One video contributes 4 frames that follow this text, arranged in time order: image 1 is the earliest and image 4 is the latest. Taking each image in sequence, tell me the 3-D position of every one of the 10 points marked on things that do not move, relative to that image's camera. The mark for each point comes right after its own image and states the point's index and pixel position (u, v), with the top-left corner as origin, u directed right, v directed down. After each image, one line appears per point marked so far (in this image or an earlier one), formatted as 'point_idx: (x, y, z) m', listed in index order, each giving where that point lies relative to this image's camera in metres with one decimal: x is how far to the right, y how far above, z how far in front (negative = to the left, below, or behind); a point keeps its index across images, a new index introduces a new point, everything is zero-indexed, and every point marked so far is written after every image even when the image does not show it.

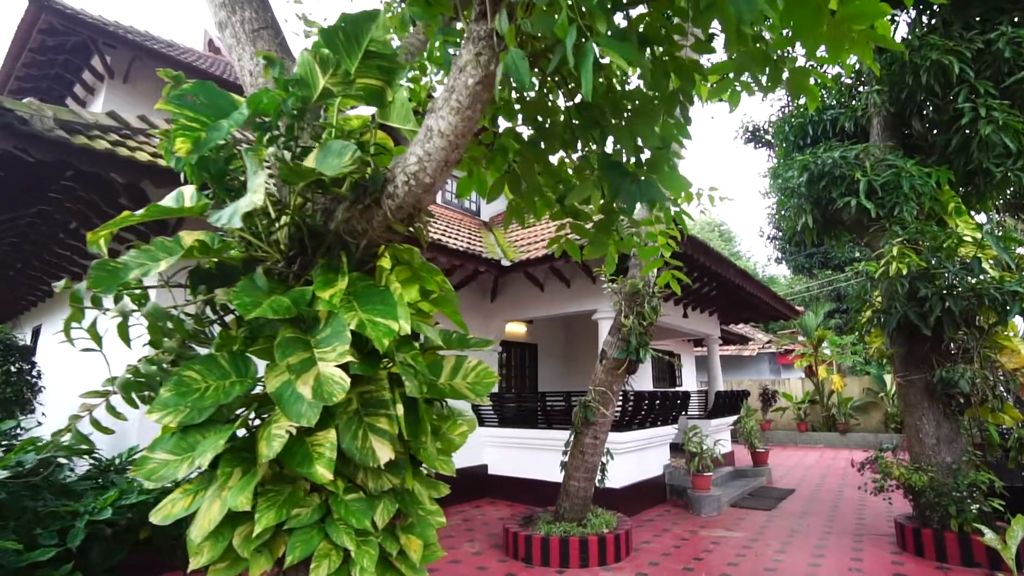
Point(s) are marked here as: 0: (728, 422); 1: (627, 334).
0: (+4.0, -2.5, +9.9) m
1: (+1.0, -0.4, +4.8) m
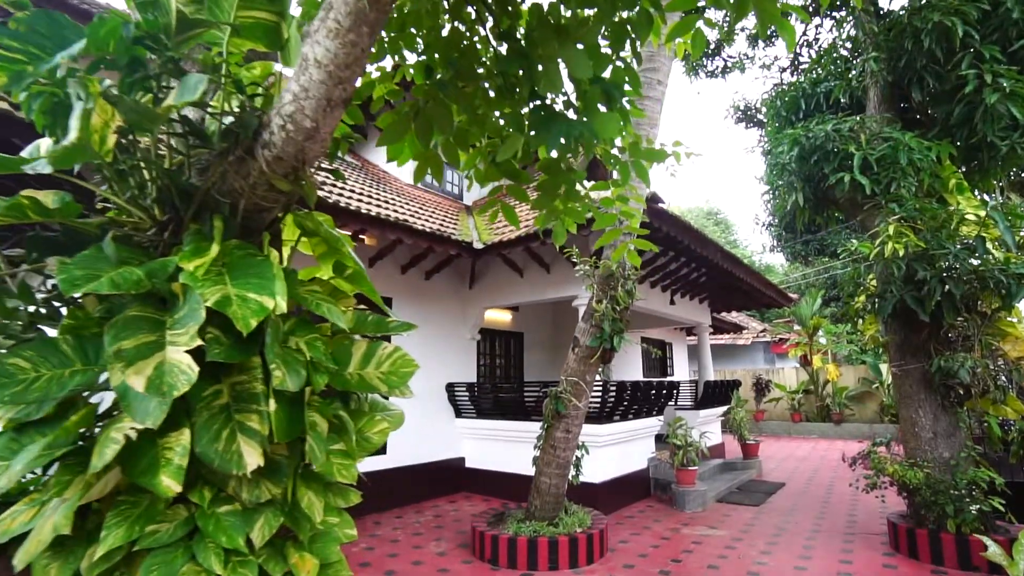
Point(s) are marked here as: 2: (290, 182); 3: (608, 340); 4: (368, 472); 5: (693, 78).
0: (+3.7, -2.2, +9.6) m
1: (+0.7, -0.3, +4.5) m
2: (-0.7, +0.3, +1.8) m
3: (+0.8, -0.4, +4.5) m
4: (-1.8, -2.3, +6.6) m
5: (+3.2, +3.7, +9.5) m
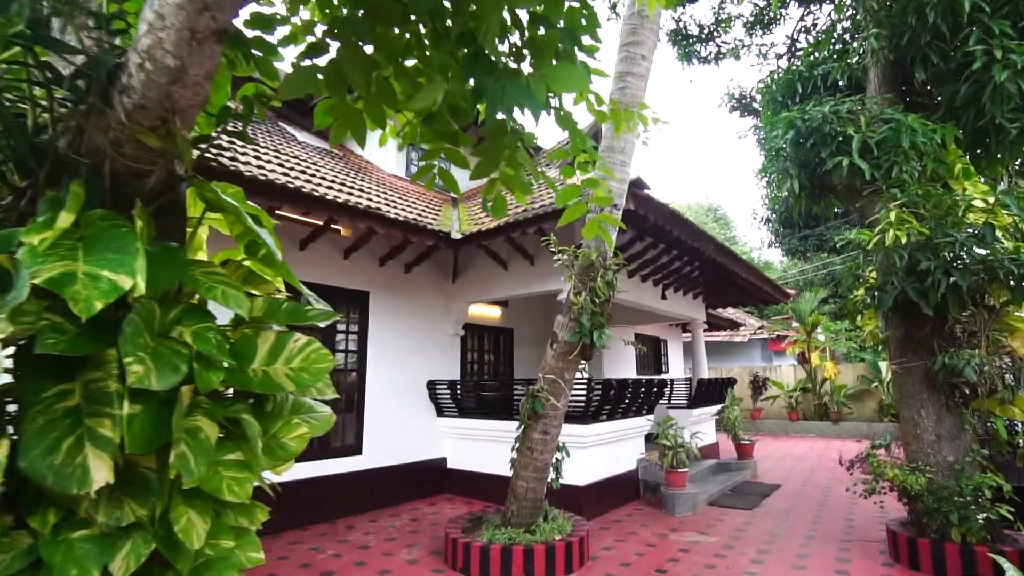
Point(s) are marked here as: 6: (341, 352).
0: (+3.4, -2.1, +9.3) m
1: (+0.5, -0.2, +4.2) m
2: (-0.9, +0.4, +1.4) m
3: (+0.6, -0.4, +4.1) m
4: (-2.0, -2.2, +6.3) m
5: (+3.0, +3.8, +9.1) m
6: (-2.1, -0.8, +6.6) m
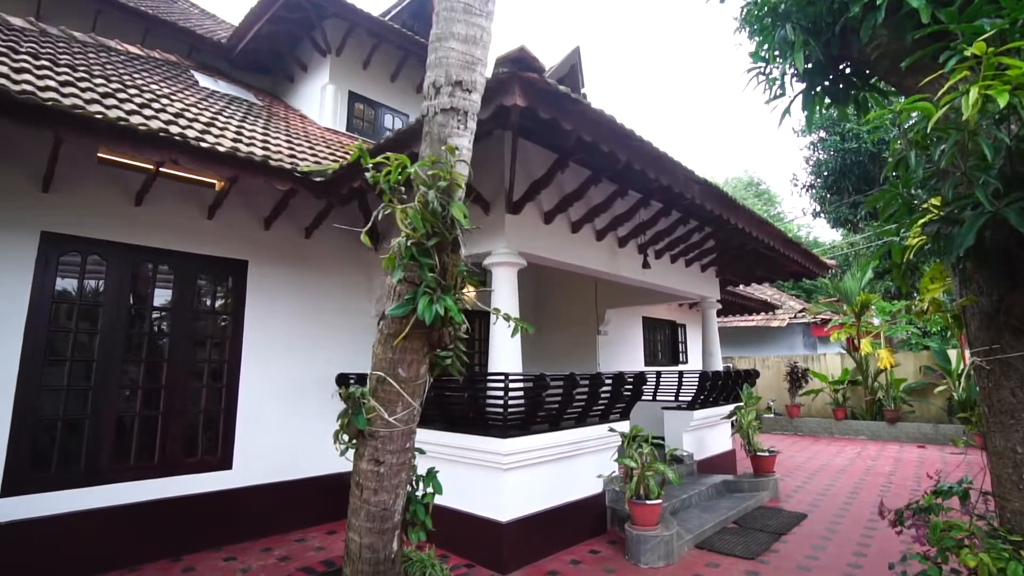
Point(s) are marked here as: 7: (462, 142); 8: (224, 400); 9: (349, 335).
0: (+2.8, -1.7, +7.3) m
1: (-0.5, +0.1, +2.4) m
2: (-2.2, +0.6, -0.2) m
3: (-0.4, -0.1, +2.4) m
4: (-2.8, -1.9, +4.8) m
5: (+2.3, +4.2, +7.1) m
6: (-2.9, -0.5, +5.1) m
7: (-0.2, +0.7, +2.5) m
8: (-2.7, -1.1, +5.1) m
9: (-1.8, -0.5, +6.1) m
